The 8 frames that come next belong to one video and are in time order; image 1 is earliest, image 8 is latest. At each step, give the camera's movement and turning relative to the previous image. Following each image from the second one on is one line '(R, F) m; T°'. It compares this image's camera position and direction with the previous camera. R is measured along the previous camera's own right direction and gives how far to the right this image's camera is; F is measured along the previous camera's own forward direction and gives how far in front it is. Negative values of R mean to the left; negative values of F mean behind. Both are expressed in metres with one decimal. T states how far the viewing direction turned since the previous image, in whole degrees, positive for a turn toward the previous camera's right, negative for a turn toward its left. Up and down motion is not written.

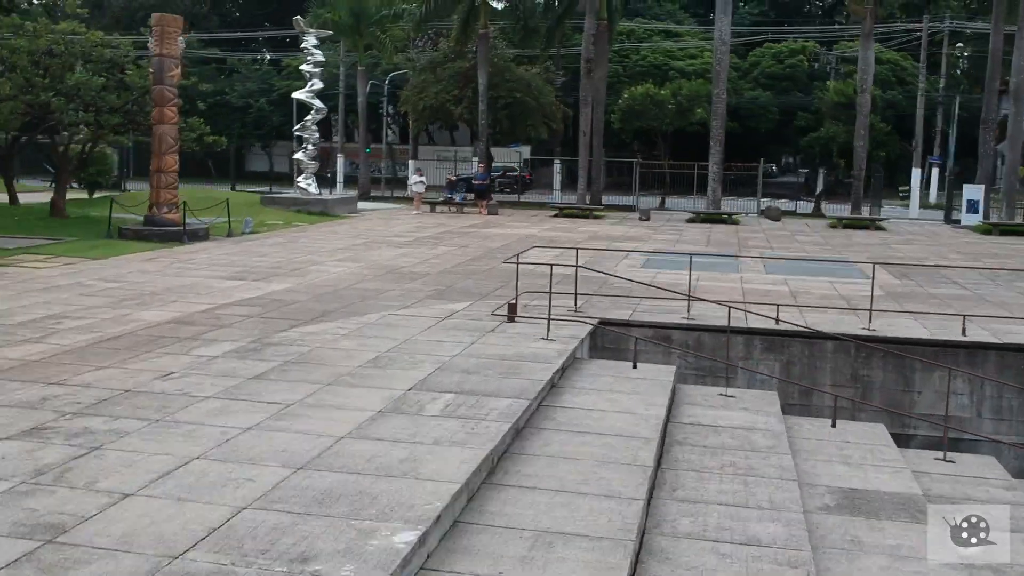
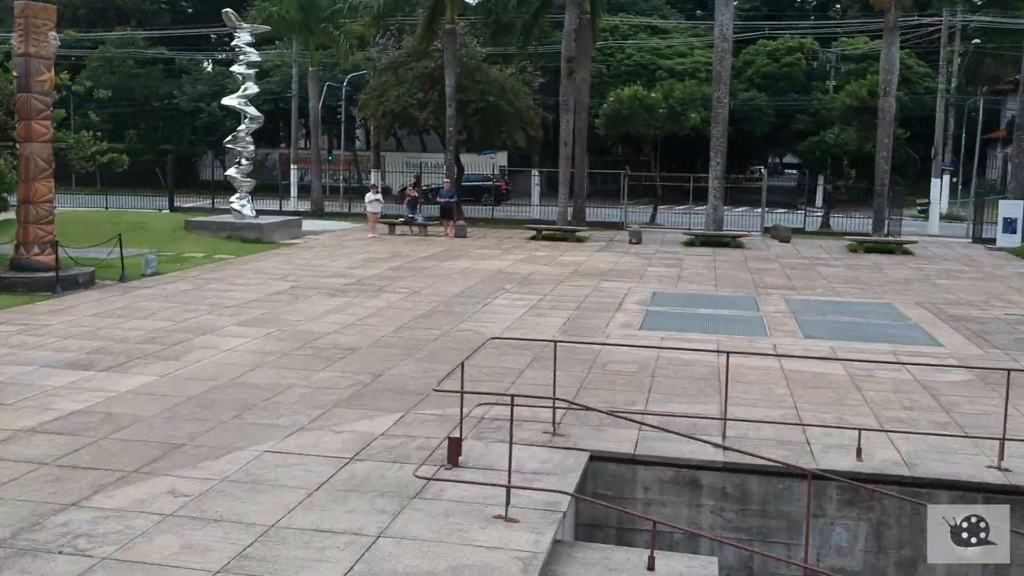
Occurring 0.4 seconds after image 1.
(+0.3, +4.1) m; +1°
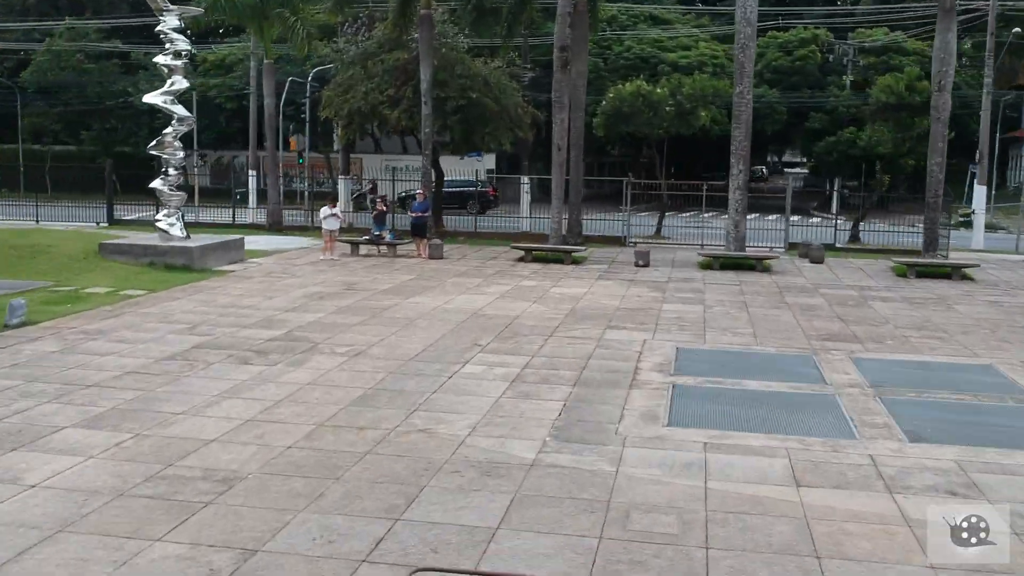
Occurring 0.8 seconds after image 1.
(+0.2, +4.1) m; 0°
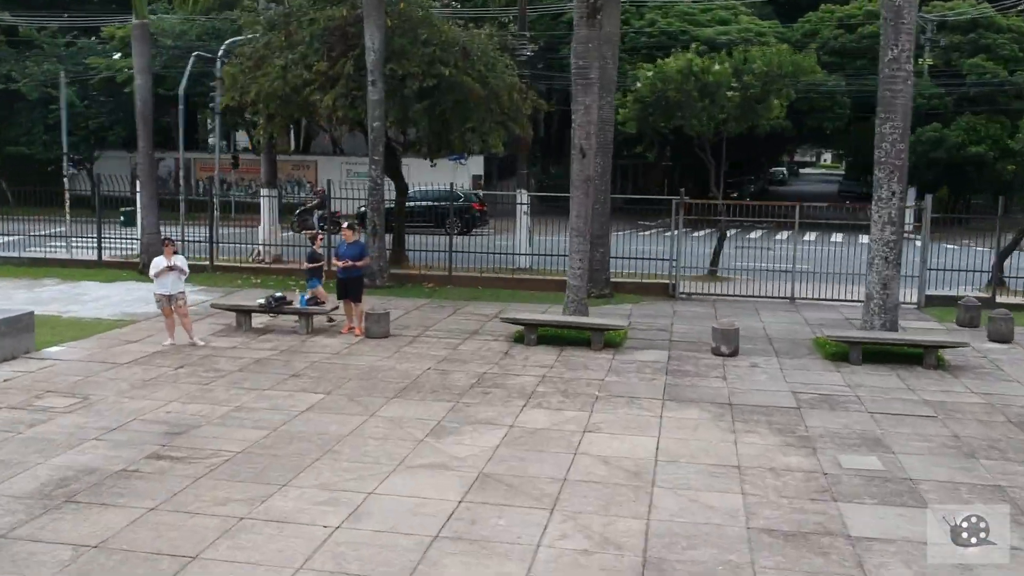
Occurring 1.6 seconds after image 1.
(0.0, +9.2) m; 0°
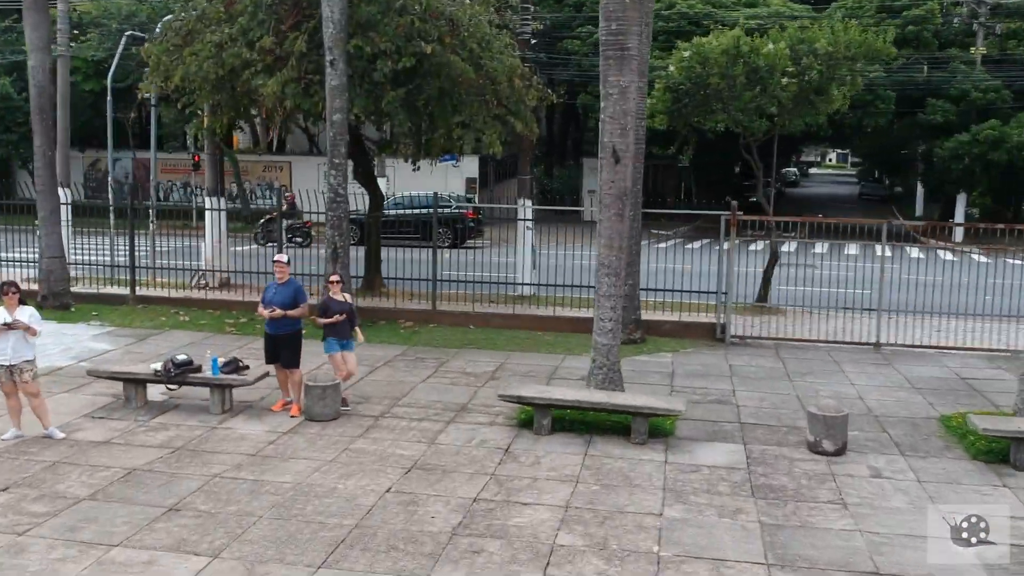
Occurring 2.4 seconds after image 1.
(-0.1, +4.1) m; 0°
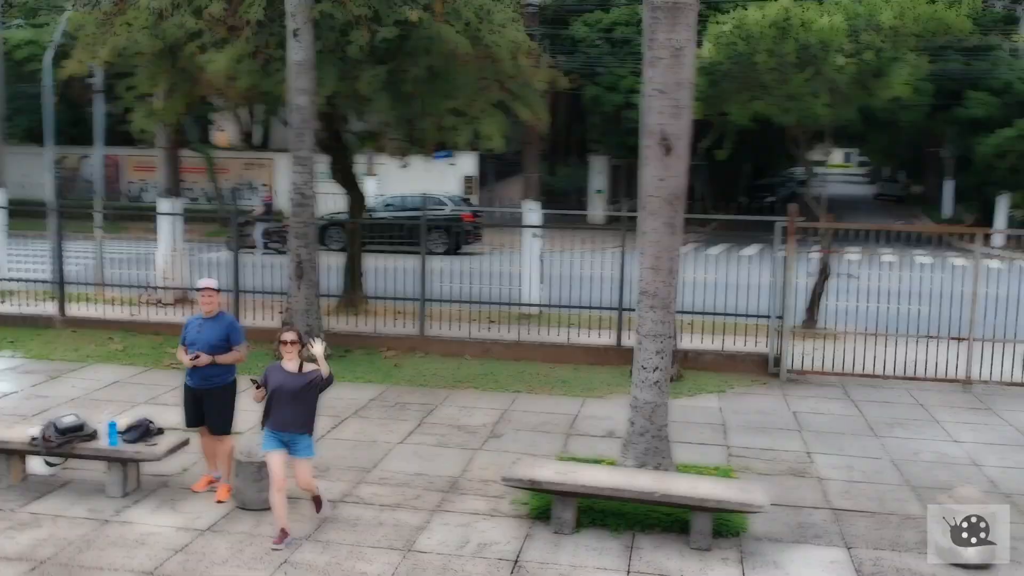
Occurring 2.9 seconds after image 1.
(-0.1, +2.6) m; 0°
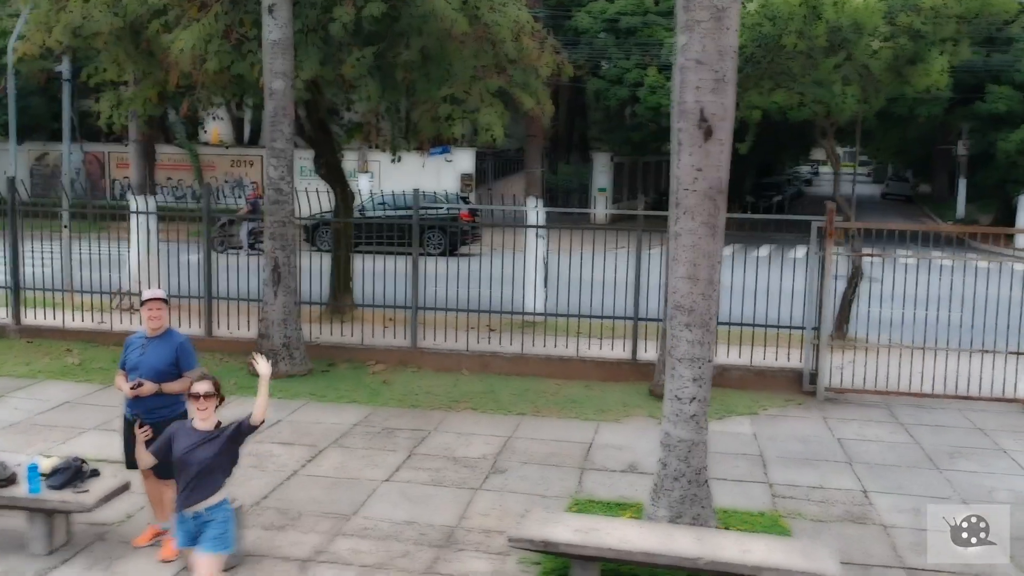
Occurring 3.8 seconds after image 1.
(-0.1, +1.3) m; 0°
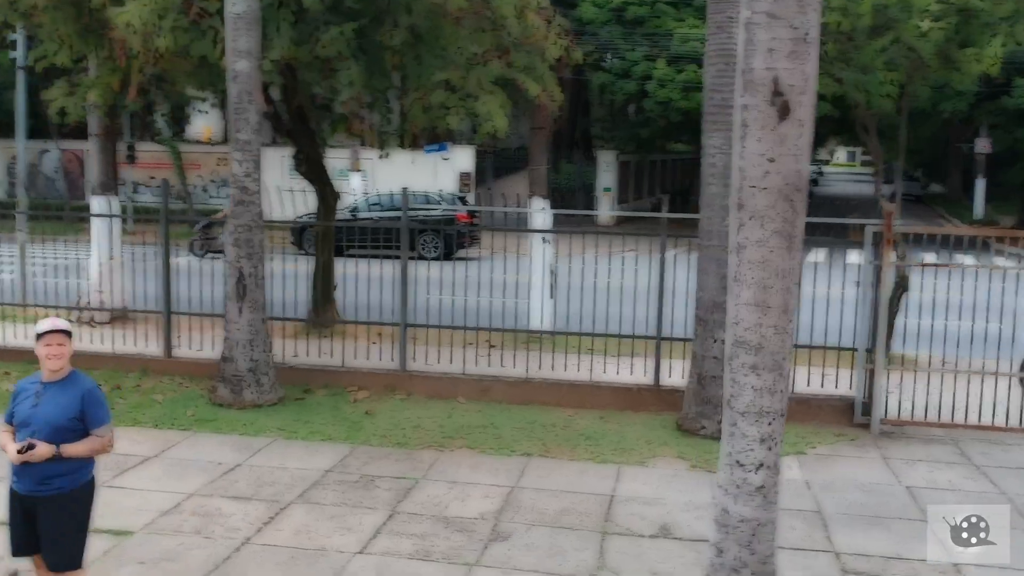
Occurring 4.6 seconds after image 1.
(0.0, +1.5) m; 0°
